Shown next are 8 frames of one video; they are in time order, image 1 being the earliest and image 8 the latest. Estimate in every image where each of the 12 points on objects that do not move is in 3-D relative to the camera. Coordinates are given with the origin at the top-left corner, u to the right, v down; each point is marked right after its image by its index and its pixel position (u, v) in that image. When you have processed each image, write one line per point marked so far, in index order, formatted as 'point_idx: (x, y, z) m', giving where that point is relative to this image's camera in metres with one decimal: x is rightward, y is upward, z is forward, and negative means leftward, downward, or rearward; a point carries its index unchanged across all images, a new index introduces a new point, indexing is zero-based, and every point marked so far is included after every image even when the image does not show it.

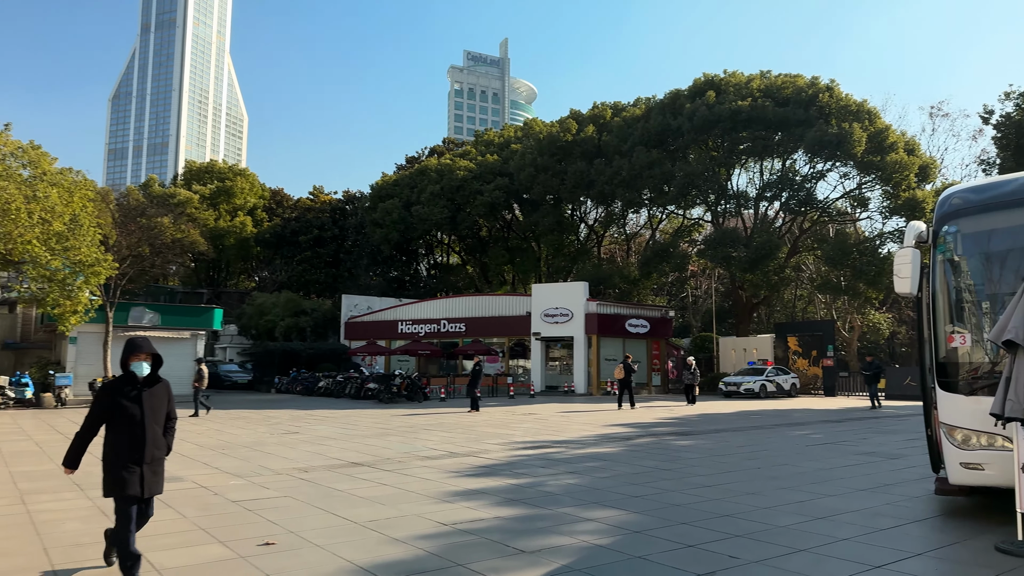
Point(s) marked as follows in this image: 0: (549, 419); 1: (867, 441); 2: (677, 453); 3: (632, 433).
0: (+0.9, -3.3, +17.5) m
1: (+6.0, -2.6, +12.1) m
2: (+2.5, -2.5, +10.8) m
3: (+2.3, -2.8, +13.7) m
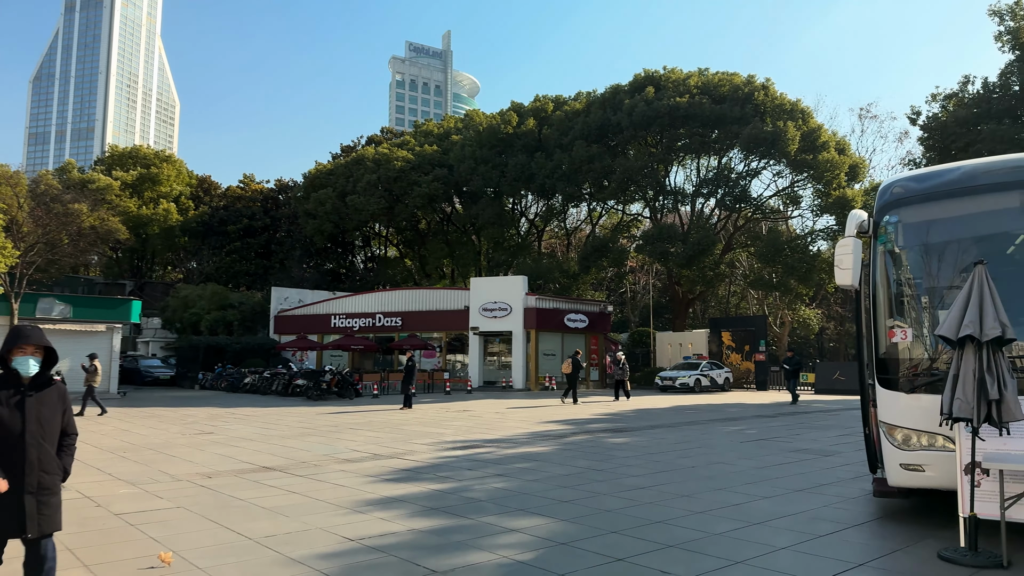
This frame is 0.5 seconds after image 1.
0: (-0.7, -3.1, +17.0) m
1: (+4.9, -2.5, +12.0) m
2: (+1.4, -2.4, +10.4) m
3: (+1.0, -2.7, +13.3) m
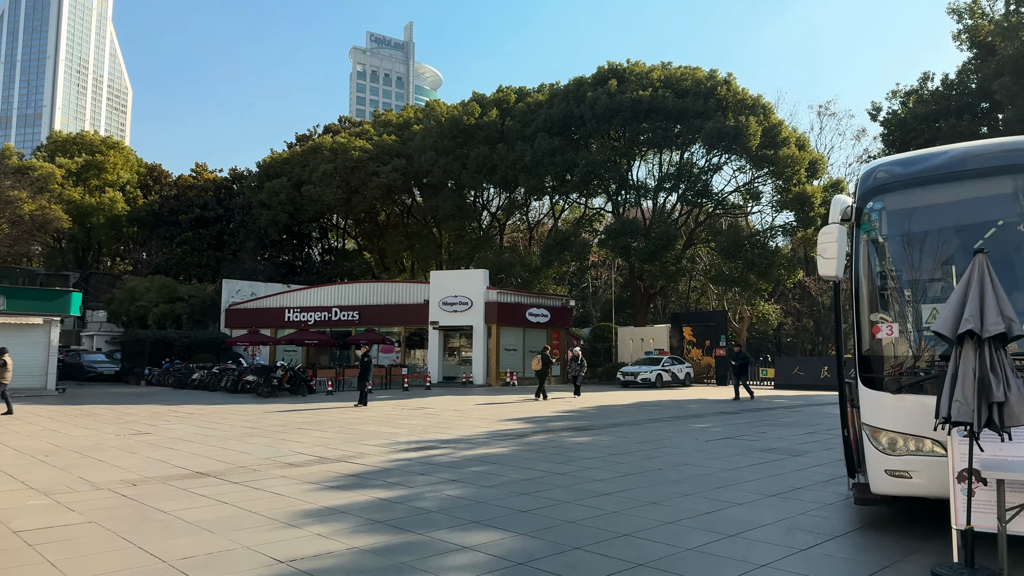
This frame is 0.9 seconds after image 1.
0: (-1.7, -2.9, +16.4) m
1: (+4.2, -2.4, +11.6) m
2: (+0.8, -2.3, +9.9) m
3: (+0.2, -2.5, +12.8) m
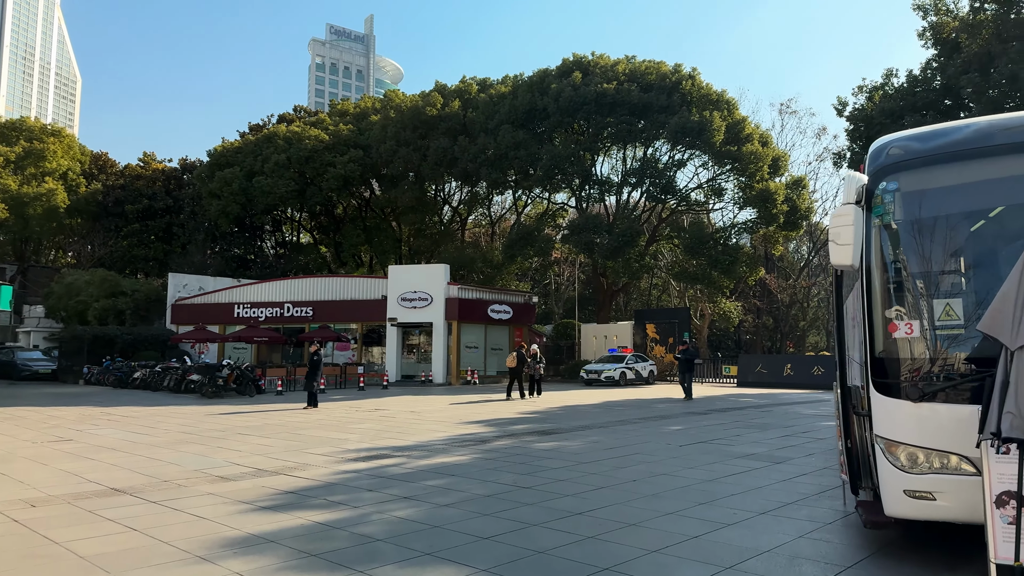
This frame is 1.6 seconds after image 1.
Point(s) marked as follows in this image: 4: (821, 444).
0: (-2.5, -2.8, +15.4) m
1: (+3.6, -2.3, +11.0) m
2: (+0.3, -2.2, +9.1) m
3: (-0.4, -2.4, +11.9) m
4: (+4.6, -2.3, +10.5) m
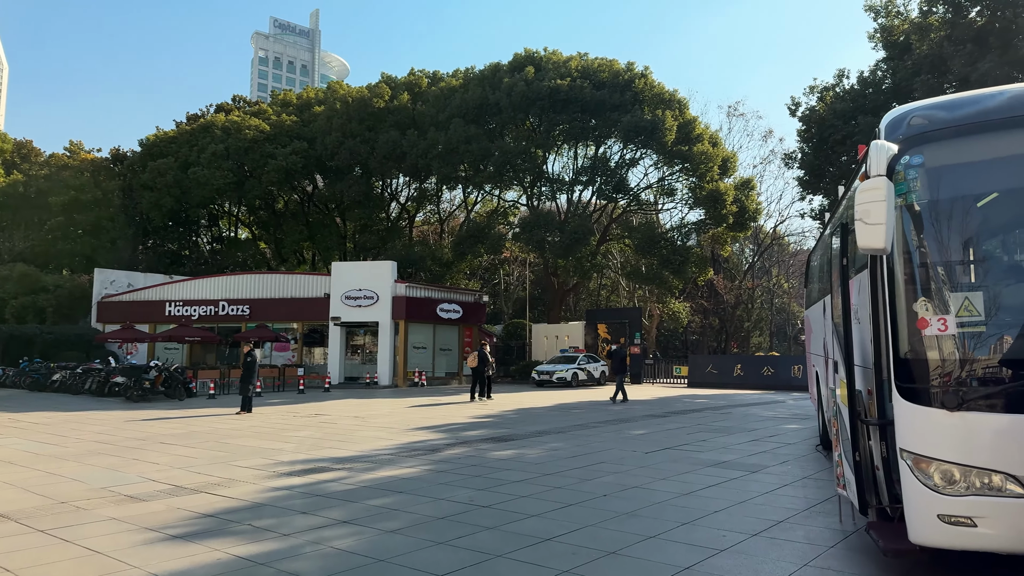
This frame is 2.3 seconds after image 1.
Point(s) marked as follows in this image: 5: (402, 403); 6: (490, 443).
0: (-3.5, -2.7, +14.3) m
1: (+2.9, -2.3, +10.4) m
2: (-0.2, -2.1, +8.2) m
3: (-1.2, -2.4, +11.0) m
4: (+3.9, -2.3, +10.0) m
5: (-3.1, -3.2, +19.8) m
6: (-0.3, -2.3, +10.6) m
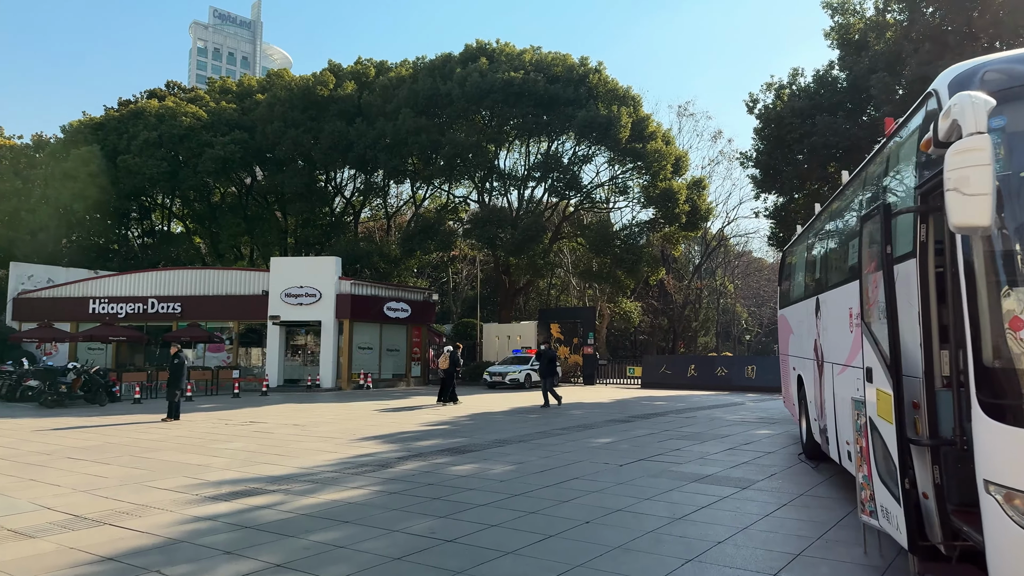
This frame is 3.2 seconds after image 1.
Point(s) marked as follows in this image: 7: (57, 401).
0: (-4.3, -2.6, +13.0) m
1: (+2.3, -2.3, +9.6) m
2: (-0.6, -2.1, +7.2) m
3: (-1.7, -2.3, +9.9) m
4: (+3.4, -2.2, +9.3) m
5: (-4.3, -3.1, +18.5) m
6: (-0.9, -2.3, +9.6) m
7: (-12.5, -3.1, +19.5) m
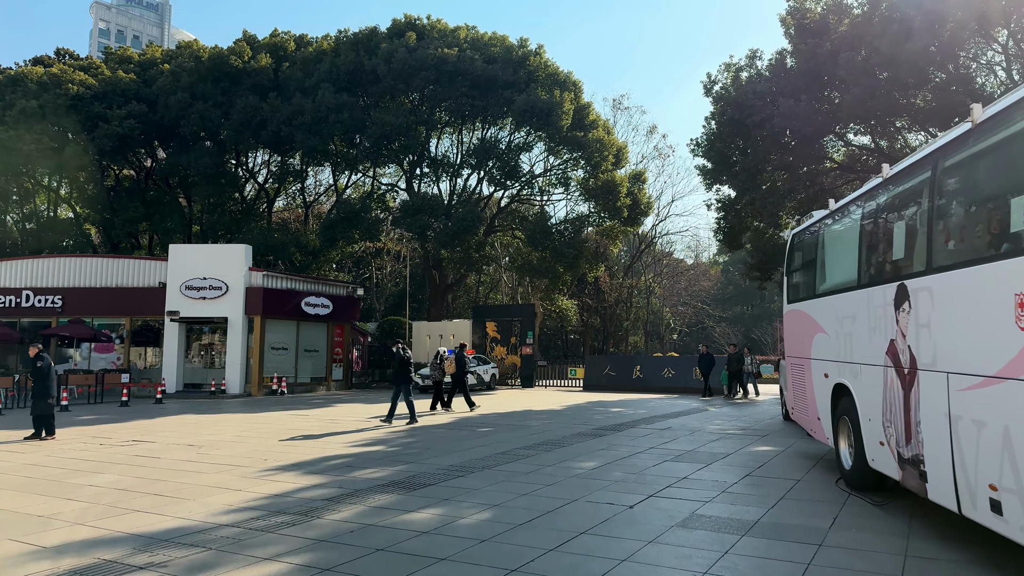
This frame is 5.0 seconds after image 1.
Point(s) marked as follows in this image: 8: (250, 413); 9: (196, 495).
0: (-5.0, -2.4, +10.2) m
1: (+2.0, -2.1, +7.6) m
2: (-0.6, -1.9, +4.8) m
3: (-2.1, -2.1, +7.4) m
4: (+3.1, -2.1, +7.4) m
5: (-5.6, -2.9, +15.6) m
6: (-1.2, -2.1, +7.2) m
7: (-13.9, -2.8, +15.7) m
8: (-6.7, -3.1, +18.2) m
9: (-3.4, -2.2, +7.6) m
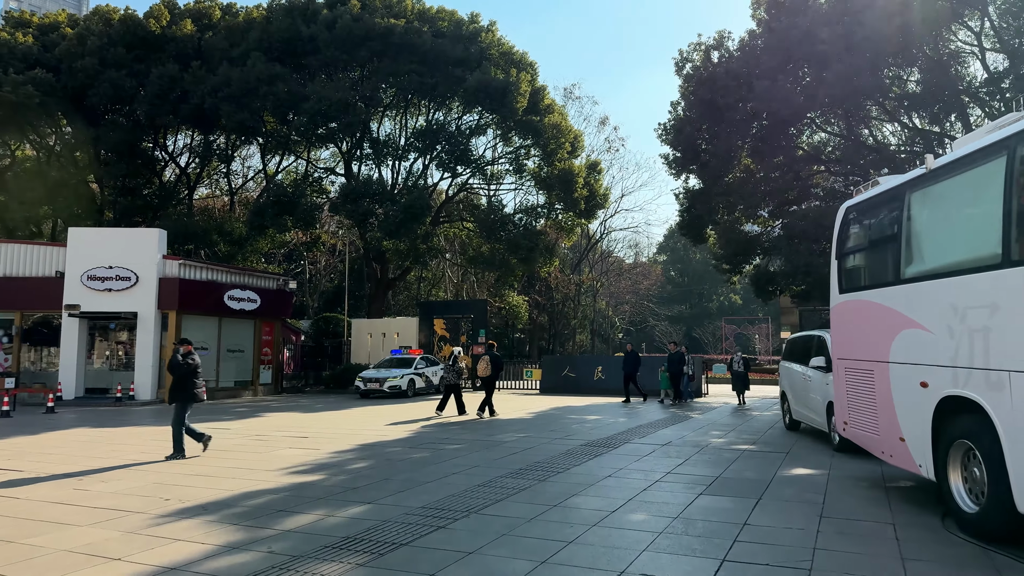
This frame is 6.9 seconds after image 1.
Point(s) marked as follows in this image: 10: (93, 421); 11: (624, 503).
0: (-5.2, -2.2, +7.5) m
1: (+2.0, -1.9, +5.5) m
2: (-0.3, -1.7, +2.6) m
3: (-2.0, -1.9, +5.0) m
4: (+3.2, -1.9, +5.4) m
5: (-6.3, -2.7, +12.9) m
6: (-1.1, -1.9, +4.9) m
7: (-14.5, -2.5, +12.2) m
8: (-7.6, -2.9, +15.3) m
9: (-3.3, -2.0, +5.0) m
10: (-9.7, -3.1, +16.4) m
11: (+1.1, -2.1, +6.9) m
